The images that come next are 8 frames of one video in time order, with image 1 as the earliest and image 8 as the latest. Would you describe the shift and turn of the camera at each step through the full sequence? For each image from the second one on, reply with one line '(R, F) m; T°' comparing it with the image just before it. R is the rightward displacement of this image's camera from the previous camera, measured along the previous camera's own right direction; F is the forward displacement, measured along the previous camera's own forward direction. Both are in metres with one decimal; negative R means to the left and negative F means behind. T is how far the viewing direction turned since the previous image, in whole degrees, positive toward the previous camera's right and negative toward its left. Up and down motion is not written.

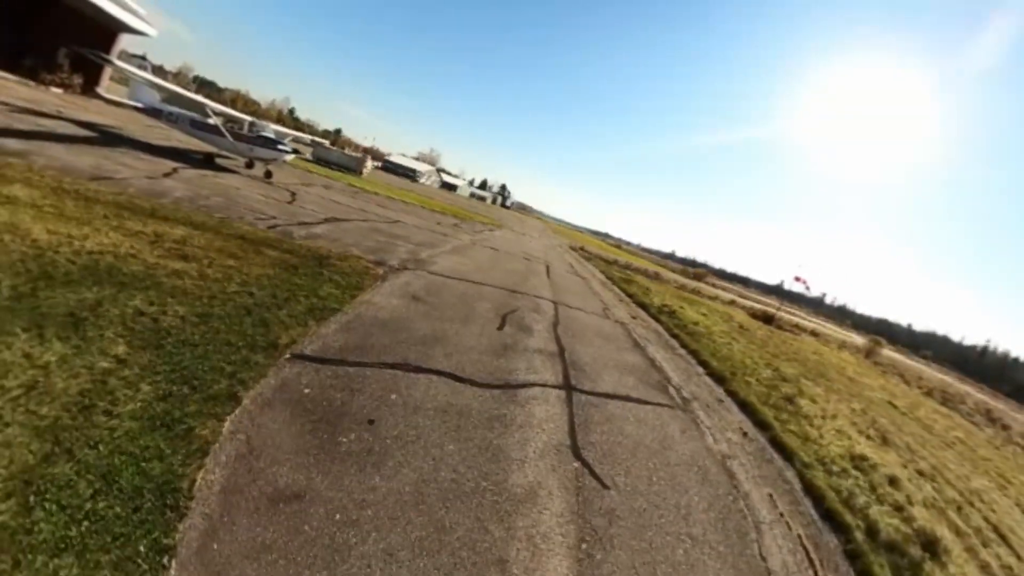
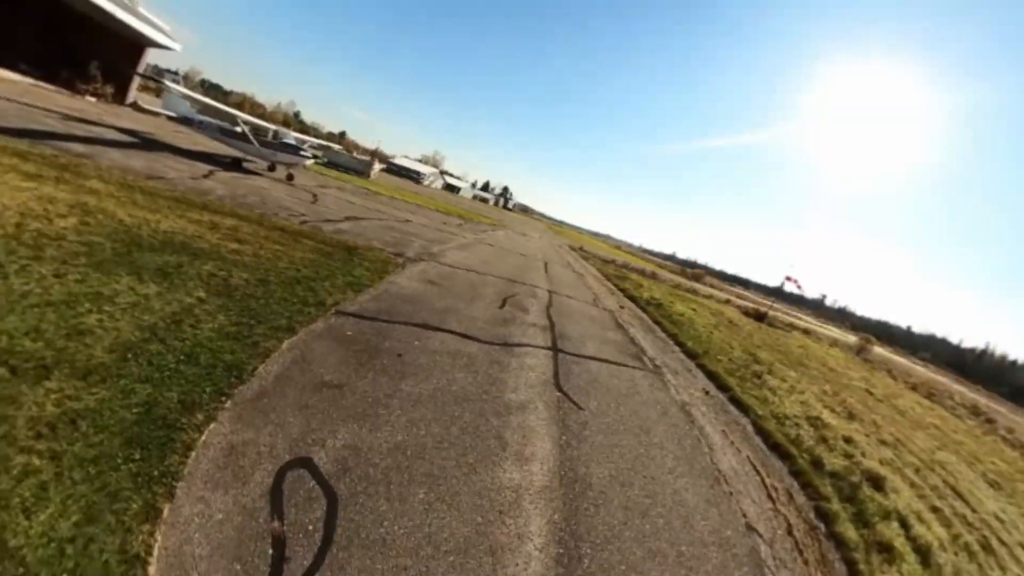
(+0.1, -1.5) m; 0°
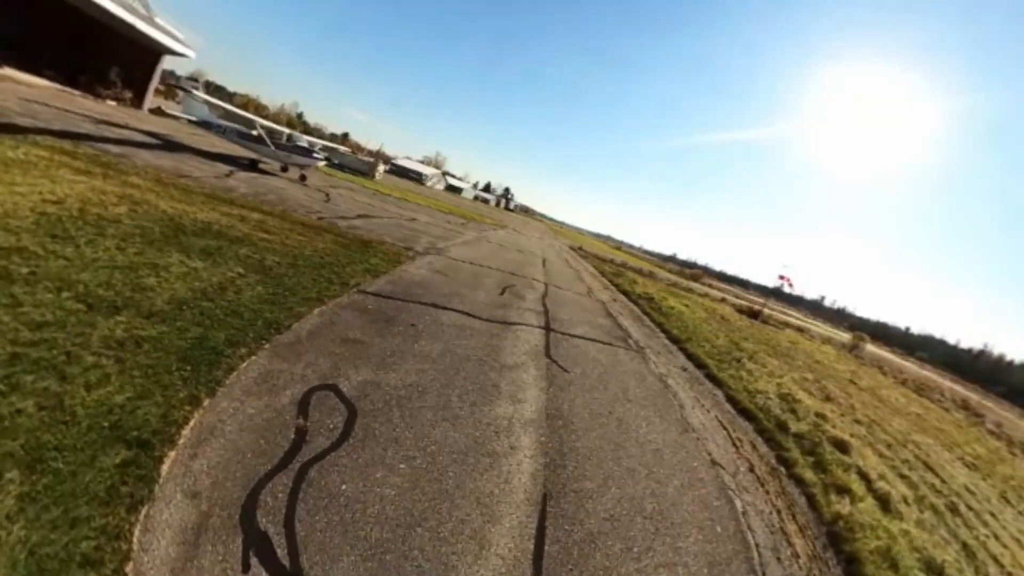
(+0.1, -1.0) m; 0°
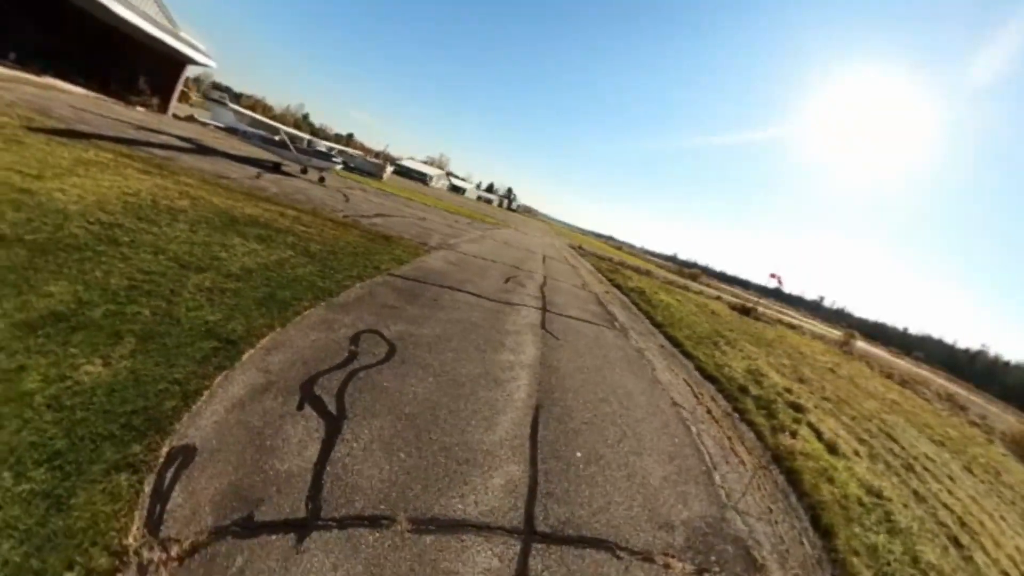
(0.0, -1.6) m; 0°
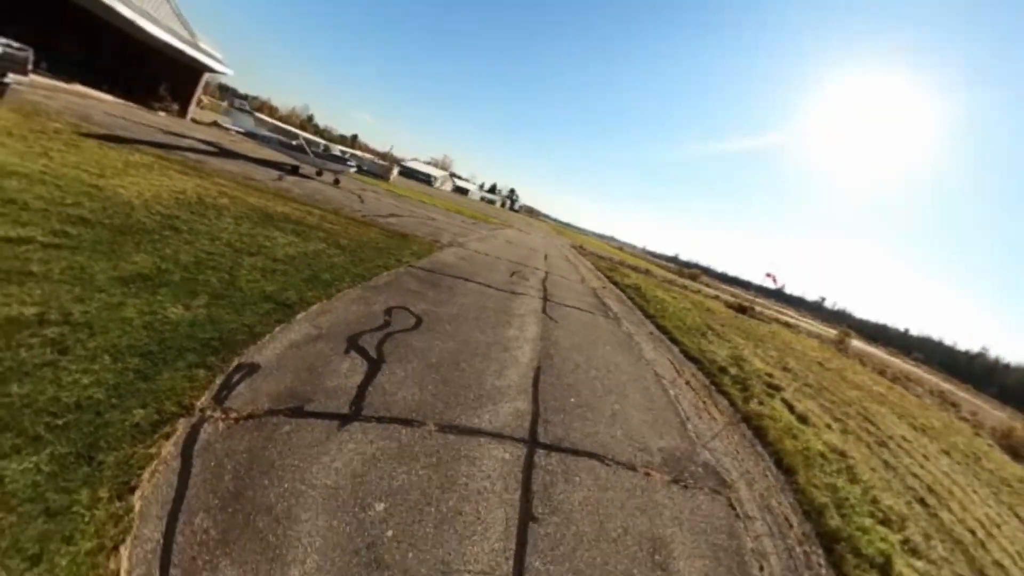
(-0.1, -1.2) m; 0°
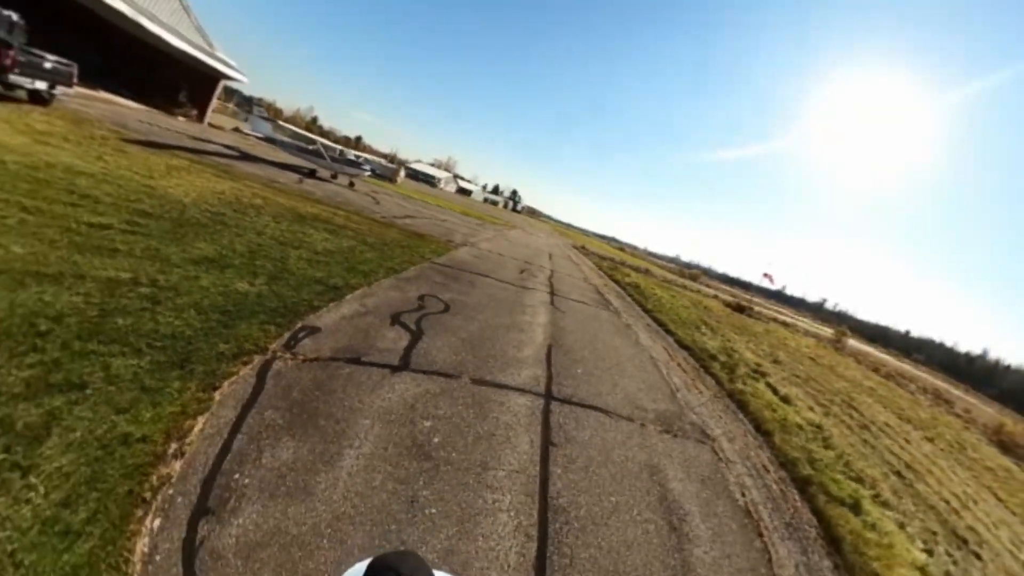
(-0.3, -1.2) m; 0°
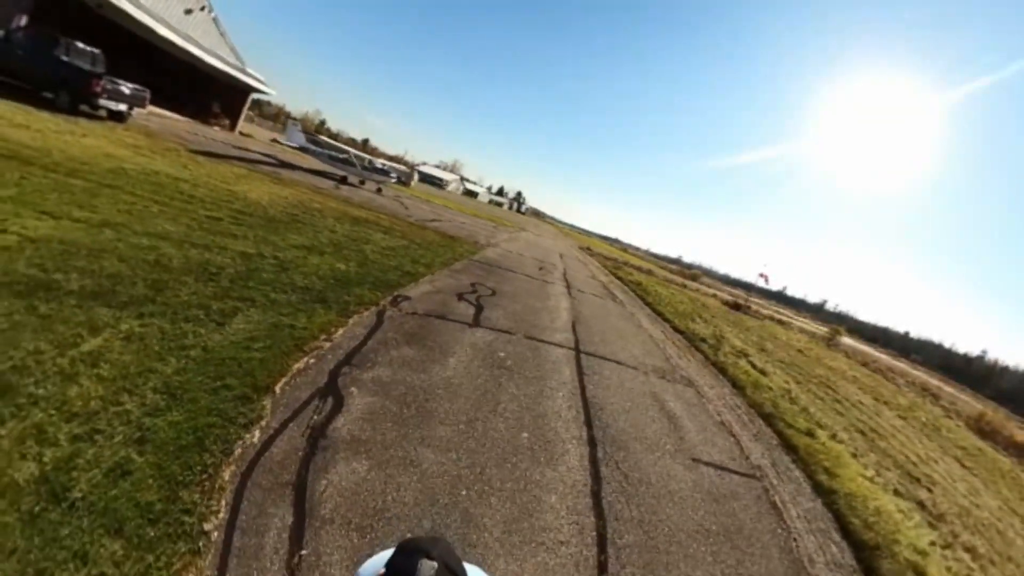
(-1.0, -2.3) m; 0°
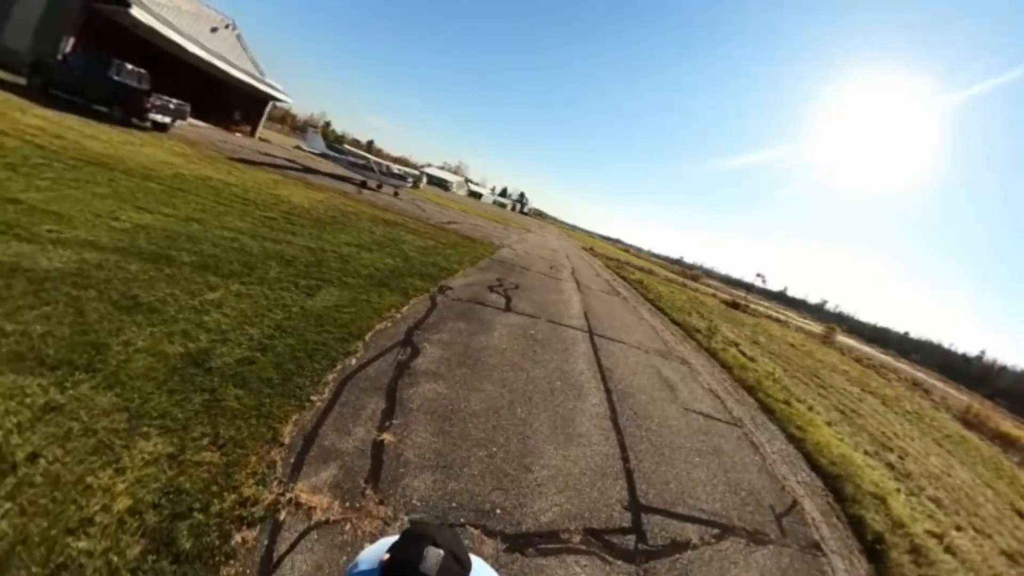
(-0.7, -1.6) m; 0°
